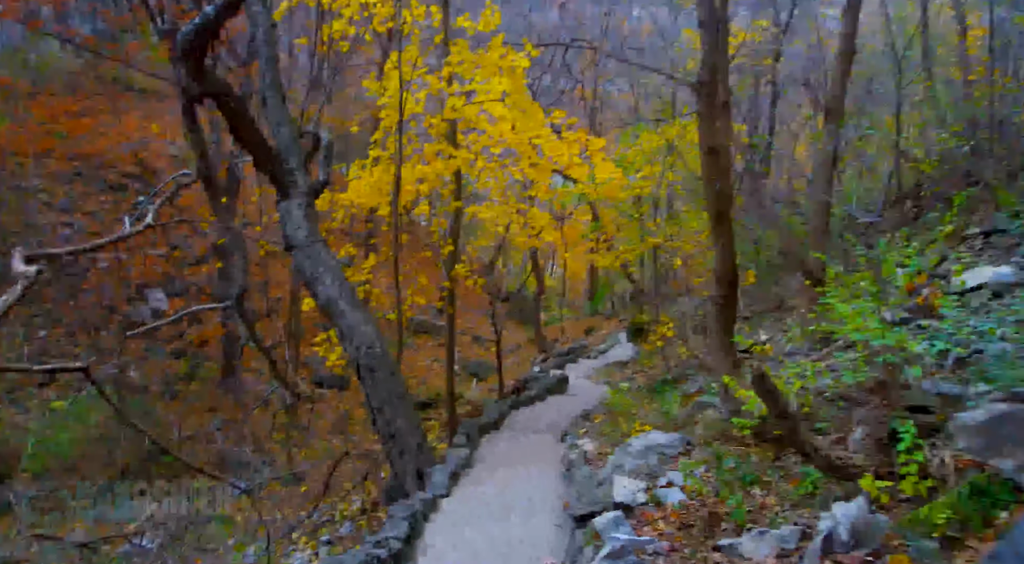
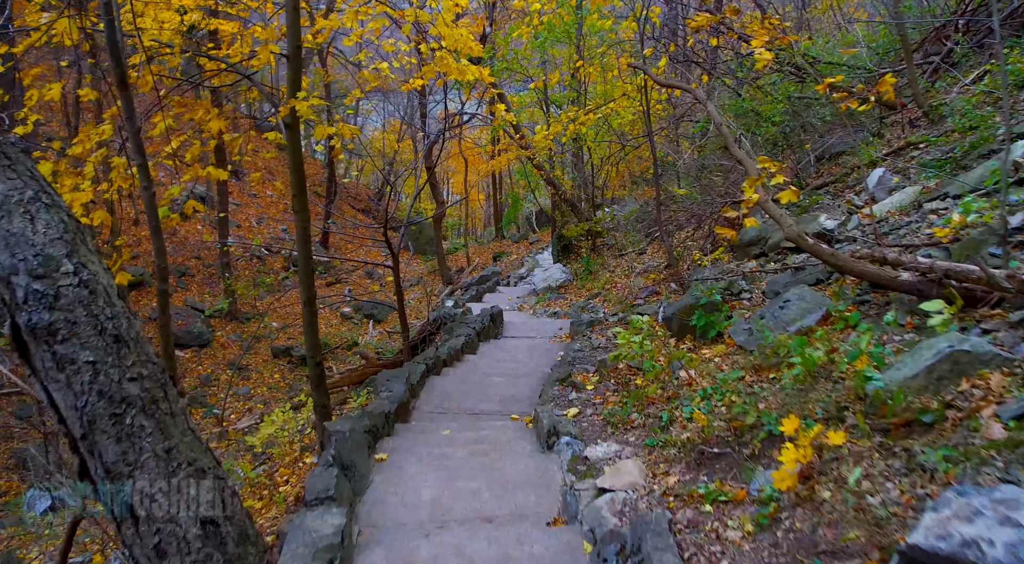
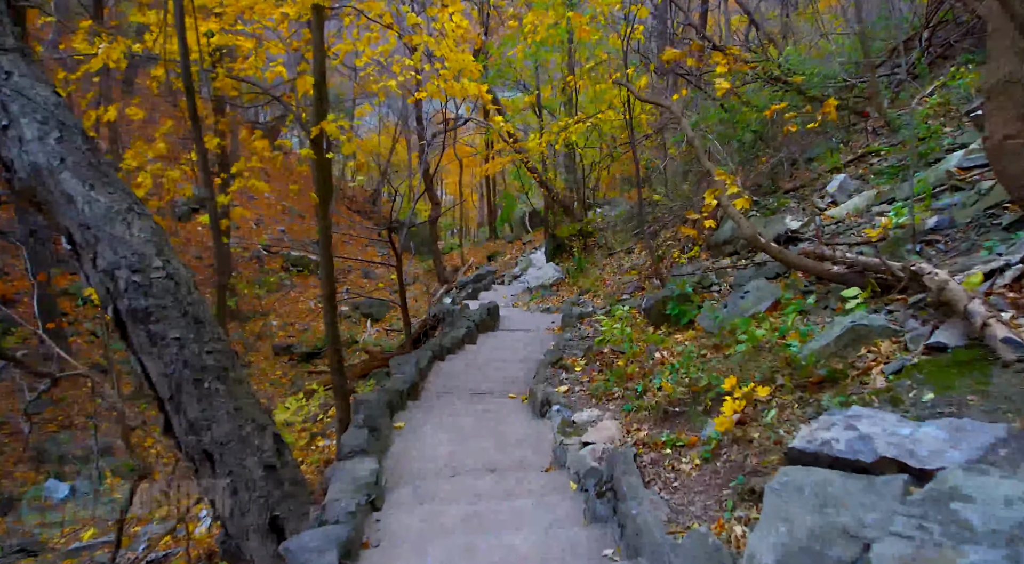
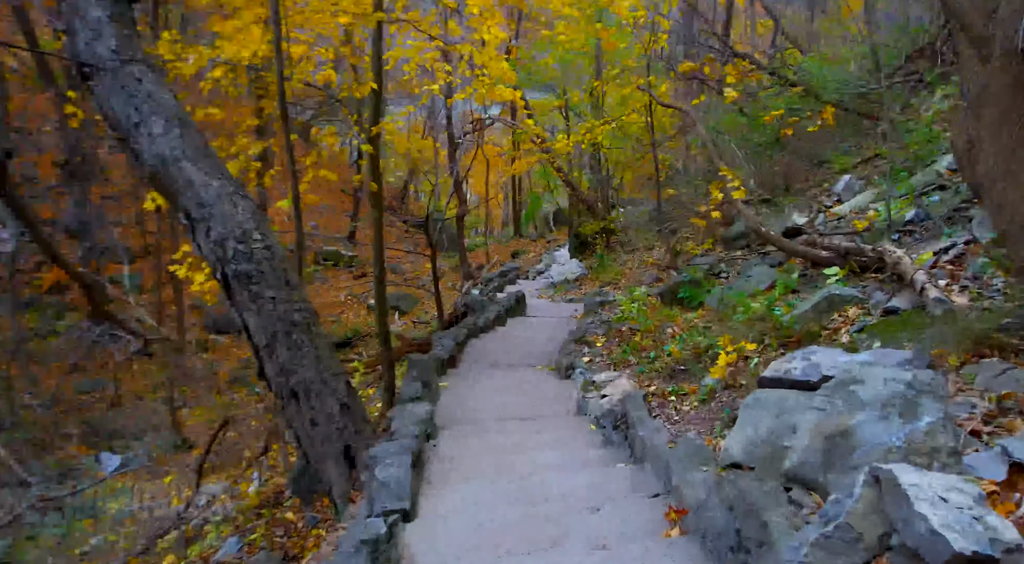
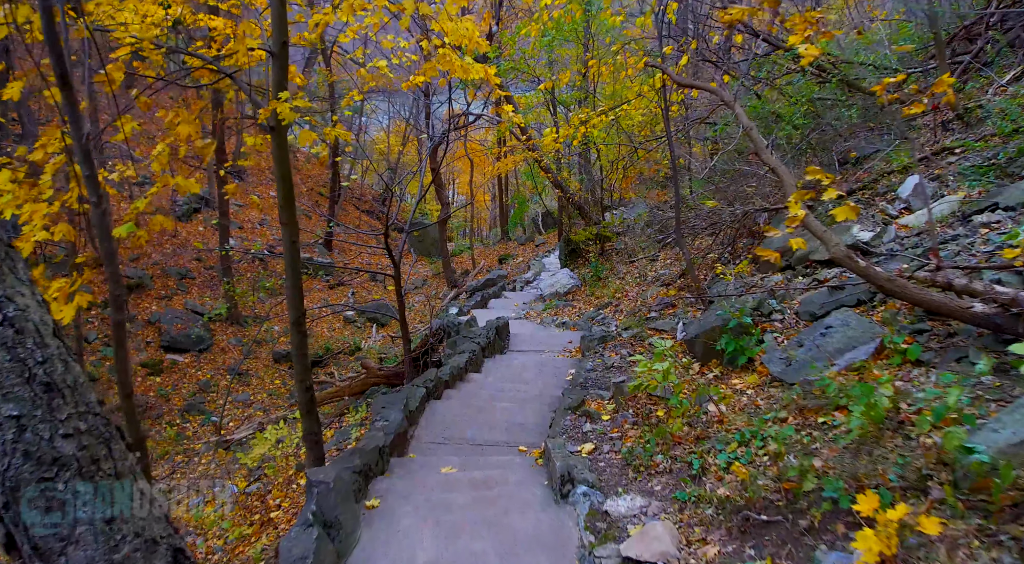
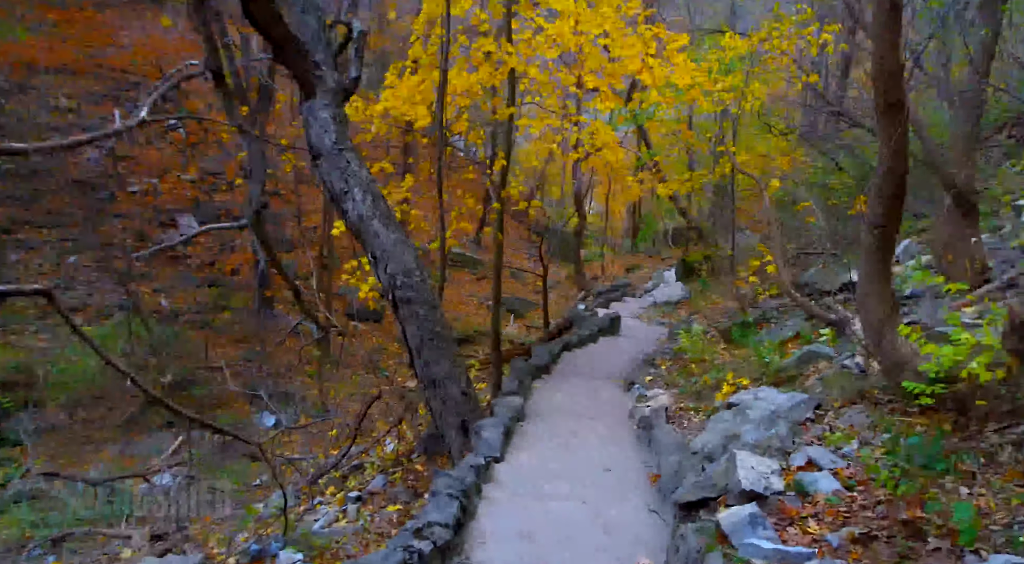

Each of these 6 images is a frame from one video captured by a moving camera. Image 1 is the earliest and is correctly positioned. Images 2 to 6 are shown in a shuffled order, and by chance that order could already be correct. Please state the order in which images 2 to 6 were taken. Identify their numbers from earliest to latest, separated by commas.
6, 4, 3, 2, 5
